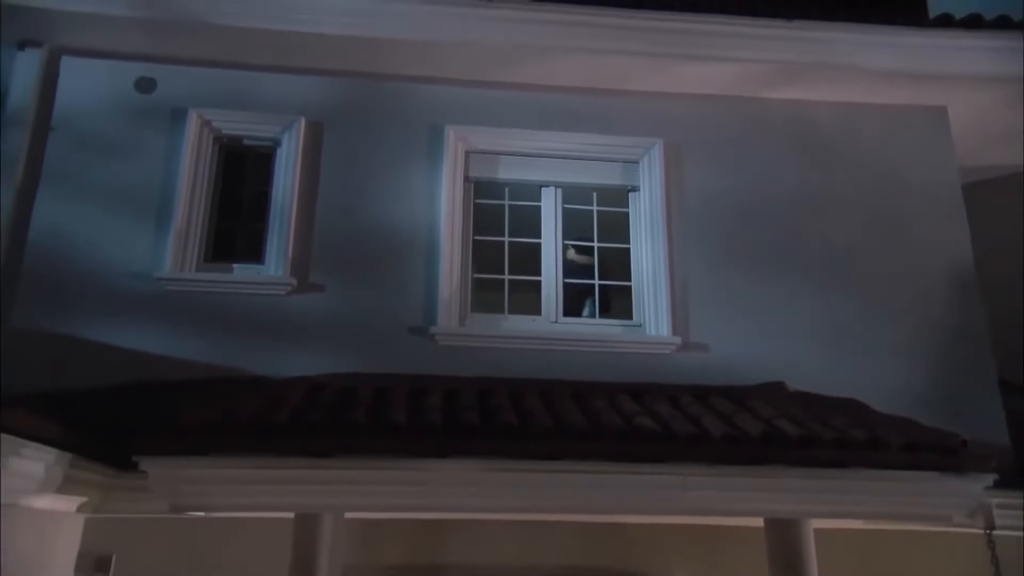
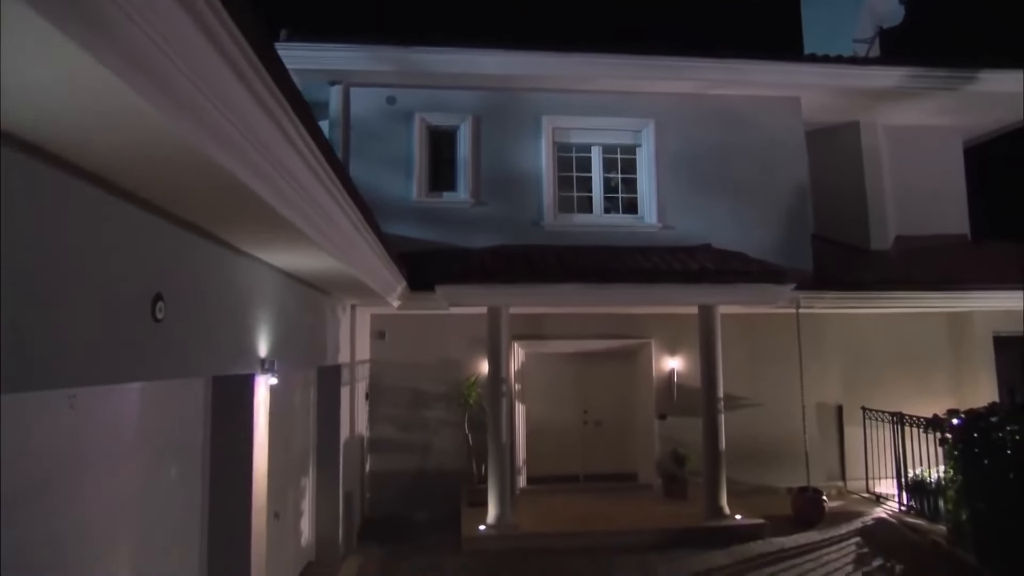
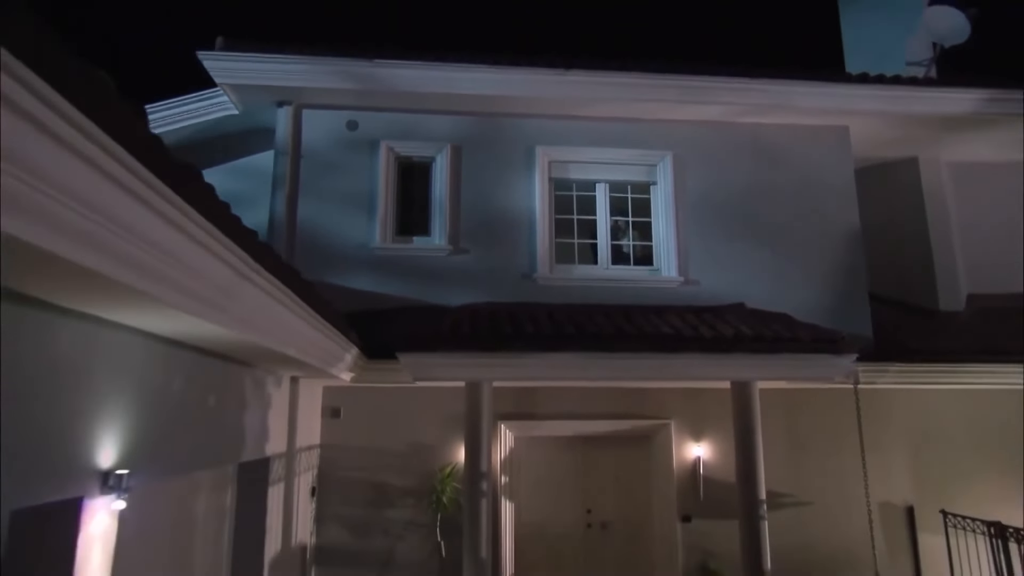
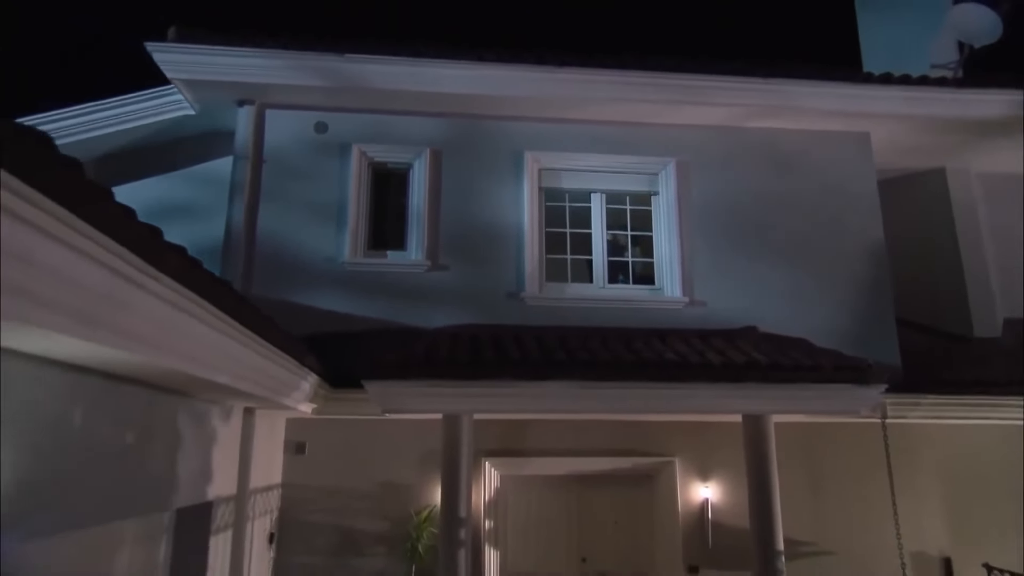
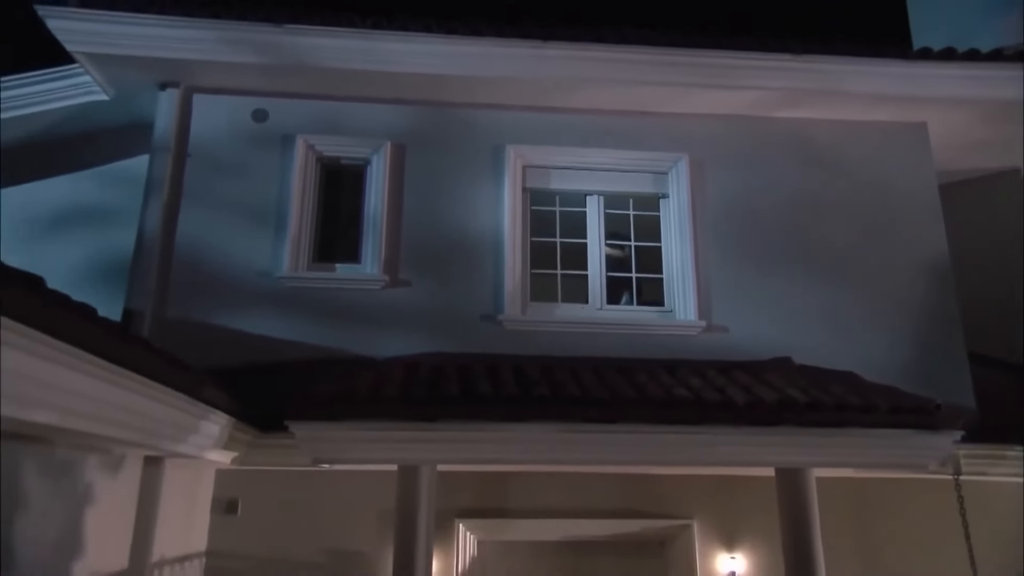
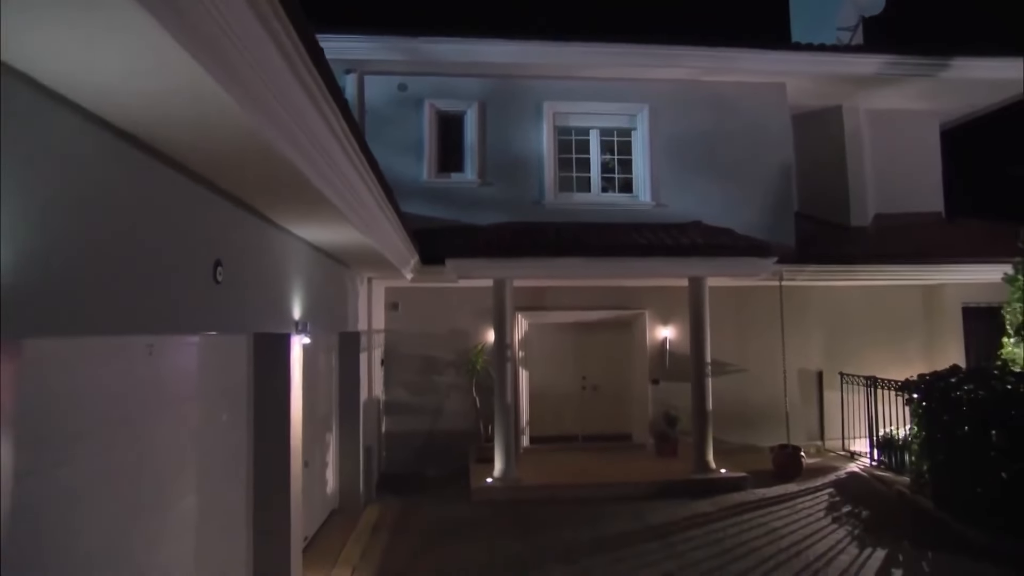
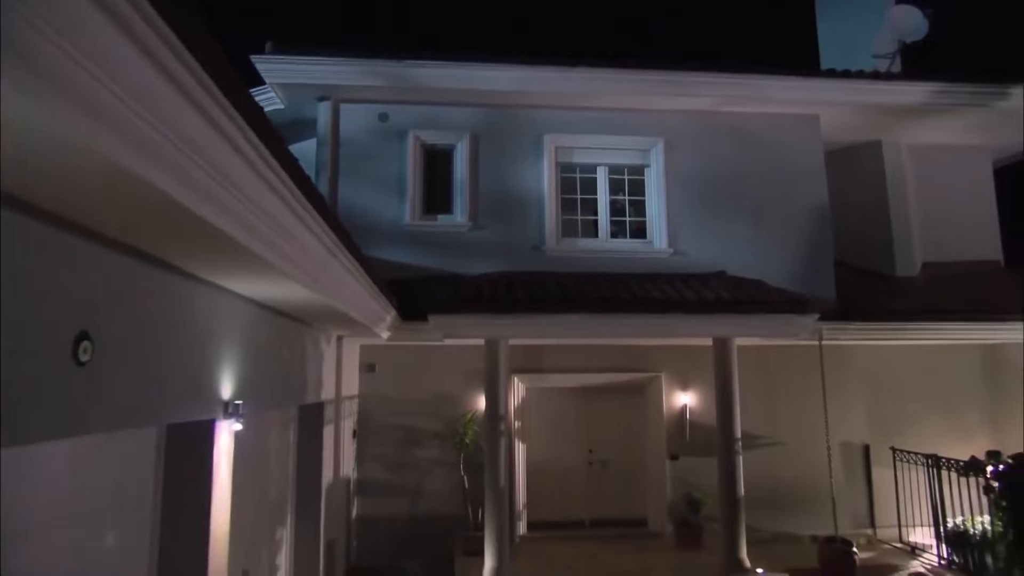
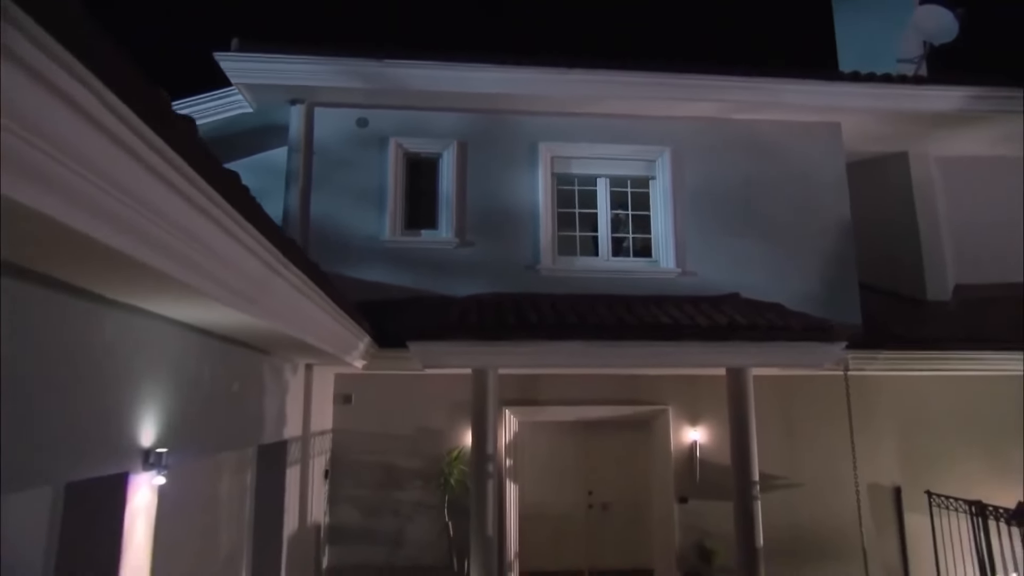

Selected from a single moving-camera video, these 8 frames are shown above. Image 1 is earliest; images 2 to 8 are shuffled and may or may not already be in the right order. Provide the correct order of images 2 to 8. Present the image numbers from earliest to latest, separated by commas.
5, 4, 3, 8, 7, 2, 6
